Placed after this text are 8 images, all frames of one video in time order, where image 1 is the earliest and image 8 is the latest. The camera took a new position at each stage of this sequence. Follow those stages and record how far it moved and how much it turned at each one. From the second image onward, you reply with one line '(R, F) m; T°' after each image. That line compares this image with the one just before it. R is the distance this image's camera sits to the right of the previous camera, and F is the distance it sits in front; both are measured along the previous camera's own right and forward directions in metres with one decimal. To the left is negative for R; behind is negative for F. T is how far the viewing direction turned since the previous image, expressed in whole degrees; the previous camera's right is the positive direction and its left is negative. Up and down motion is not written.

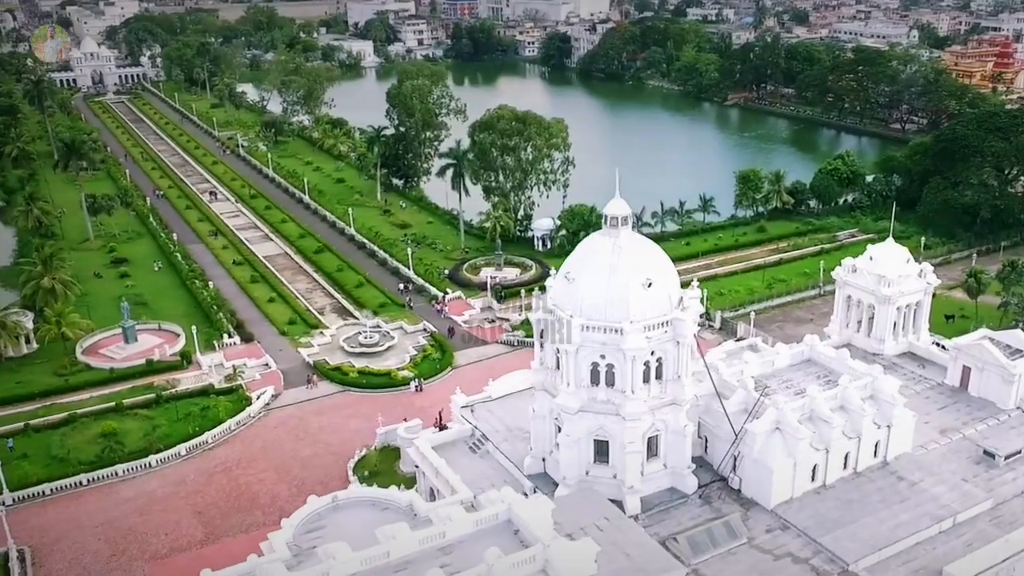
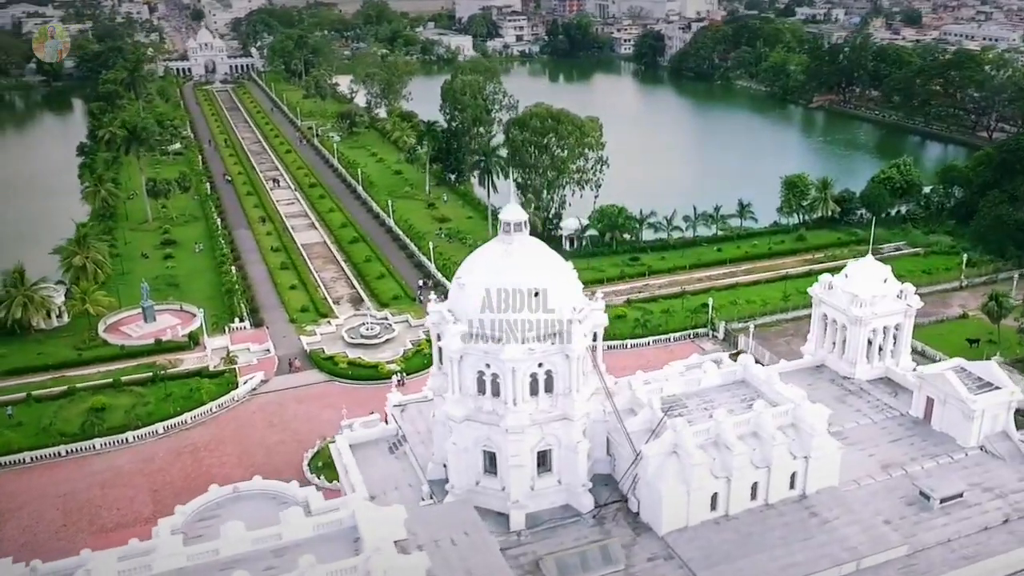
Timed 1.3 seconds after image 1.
(+7.3, +1.8) m; -7°
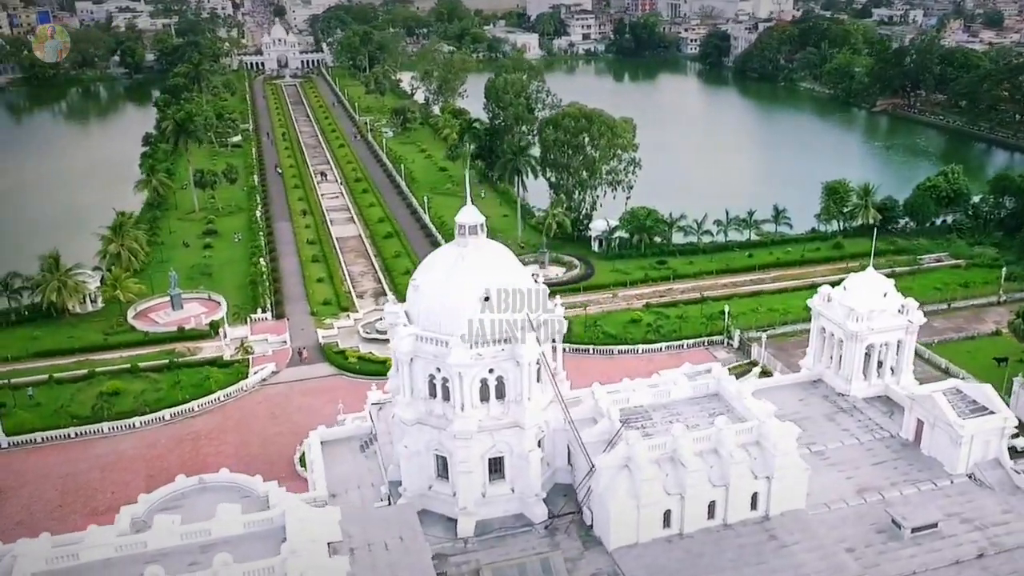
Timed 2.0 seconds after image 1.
(+3.7, +0.9) m; -4°
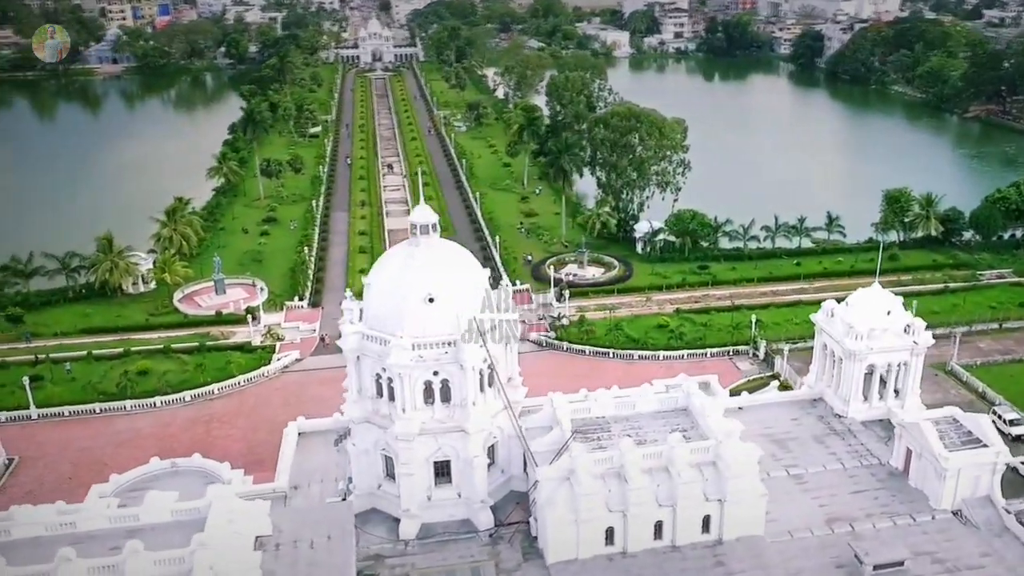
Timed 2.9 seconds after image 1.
(+4.5, +1.1) m; -6°
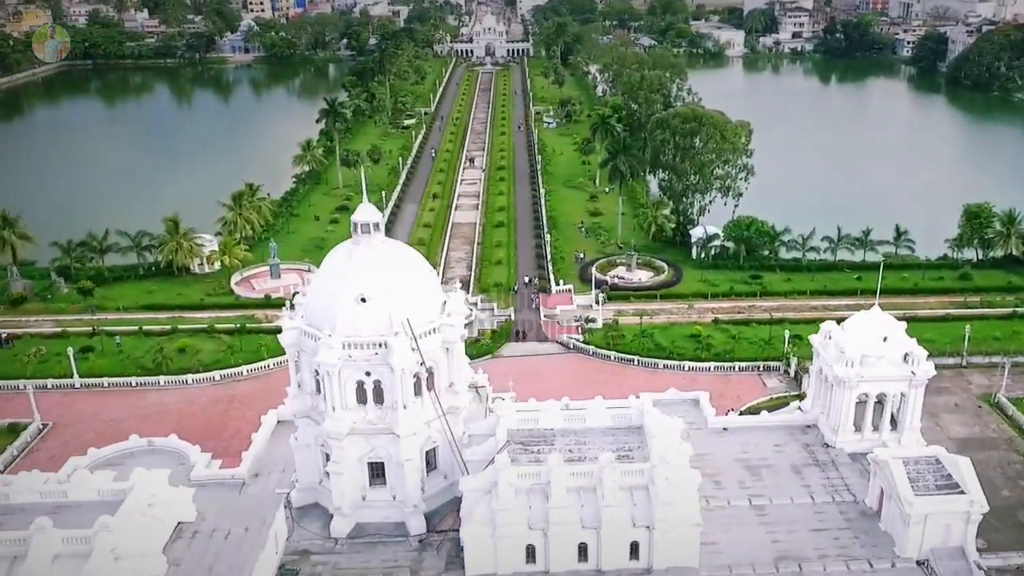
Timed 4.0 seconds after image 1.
(+5.3, +1.3) m; -7°
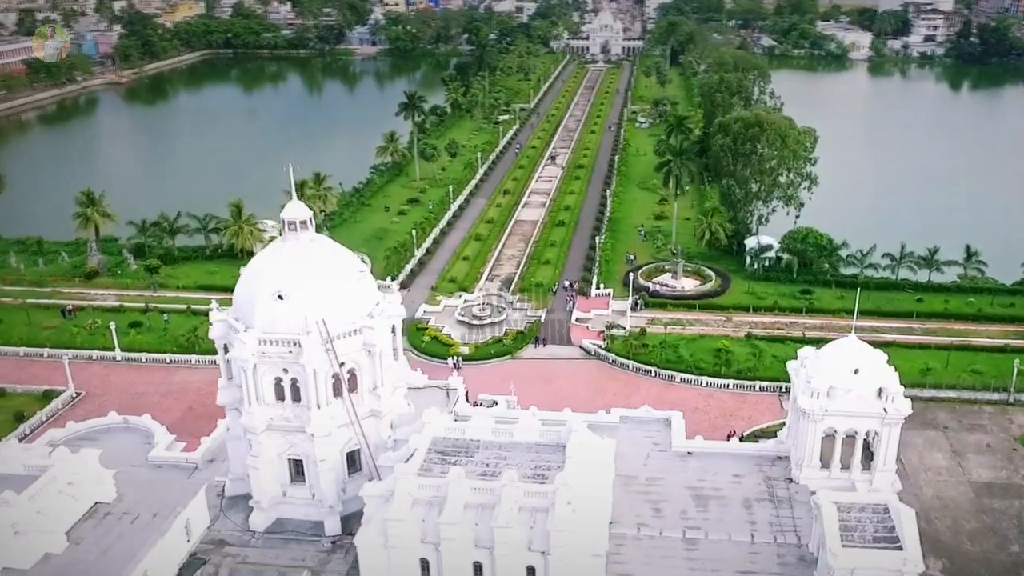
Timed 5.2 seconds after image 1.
(+5.8, +1.4) m; -8°
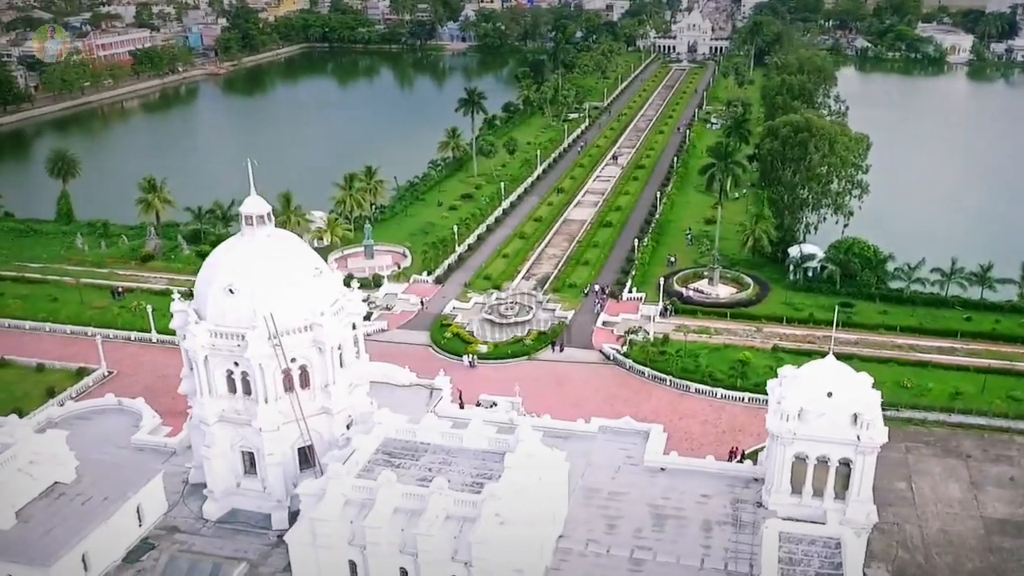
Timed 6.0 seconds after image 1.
(+4.0, +0.8) m; -6°
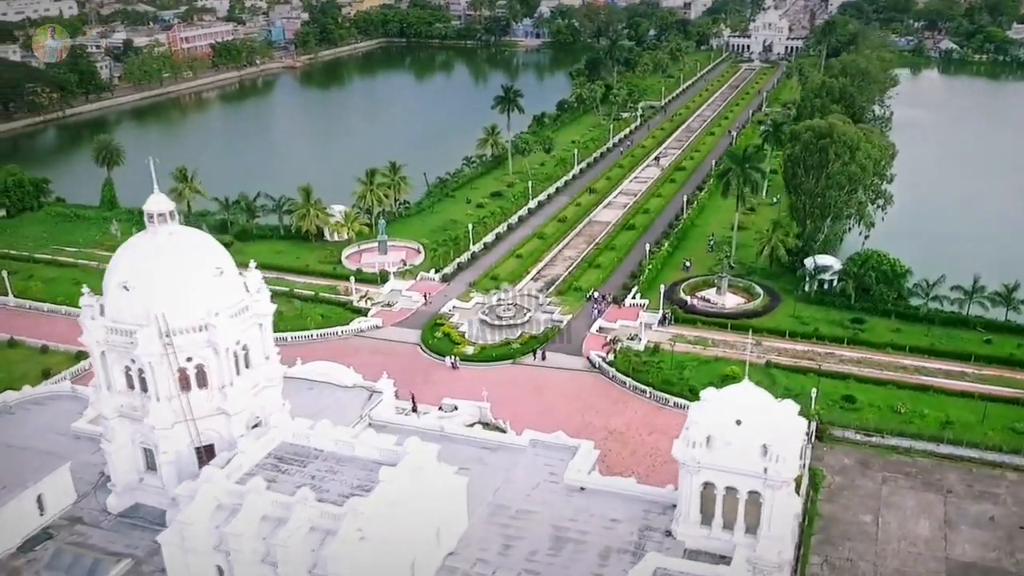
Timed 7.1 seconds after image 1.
(+5.2, +1.3) m; -5°
